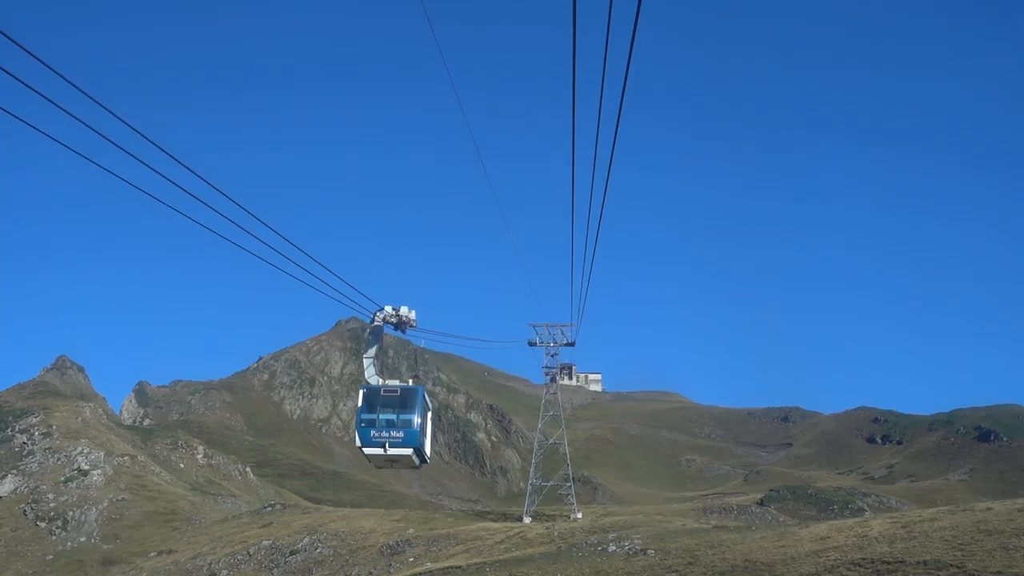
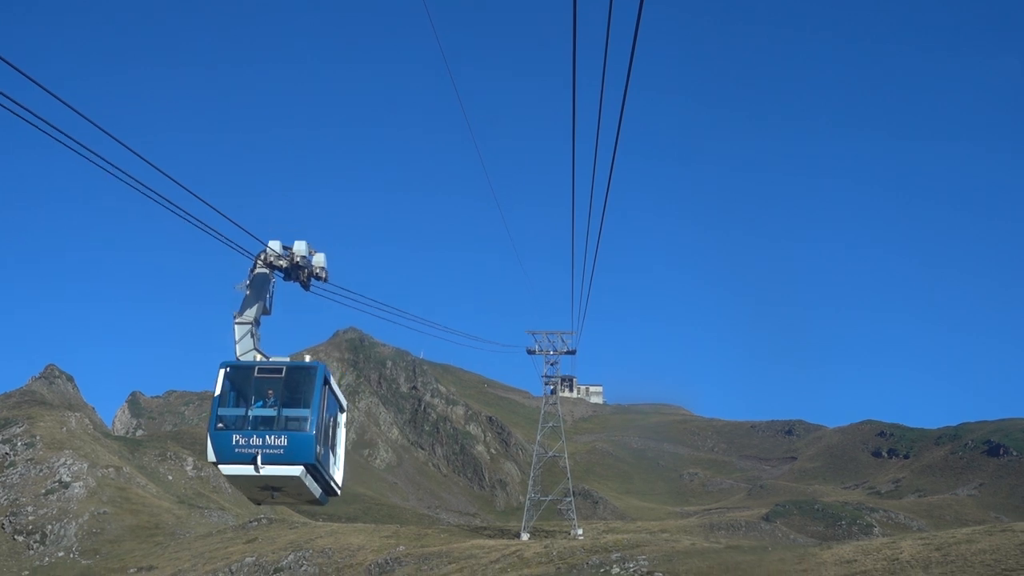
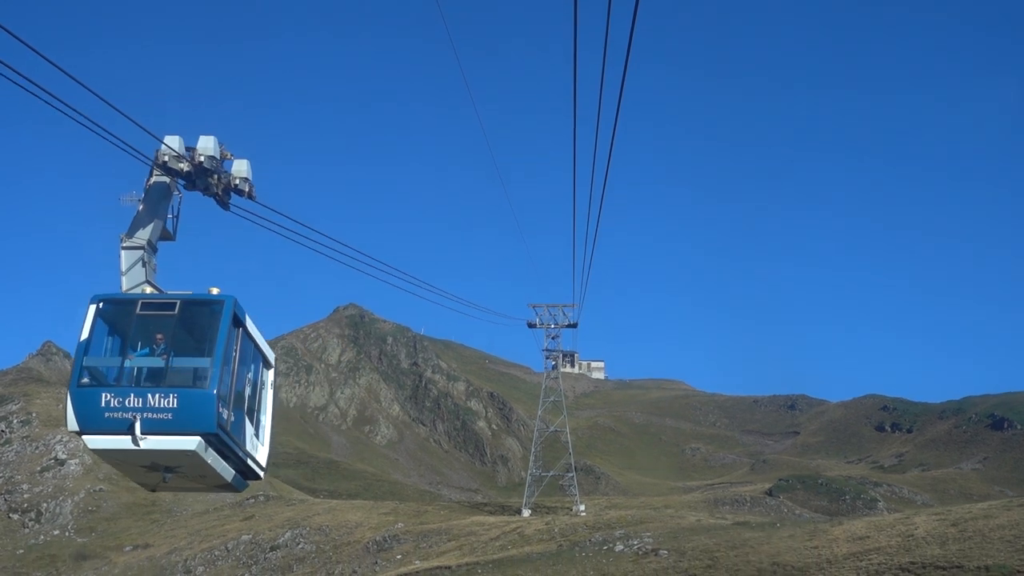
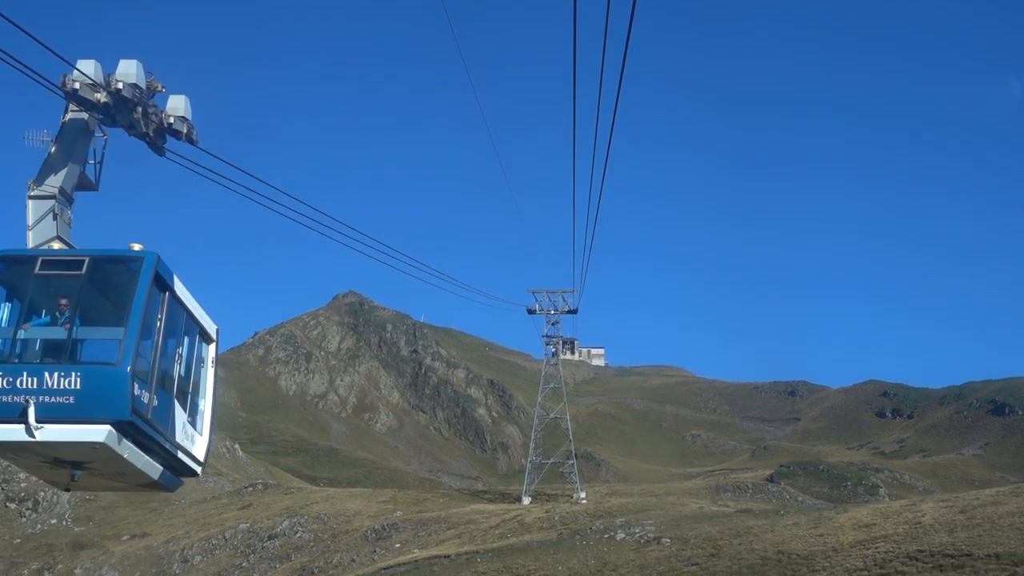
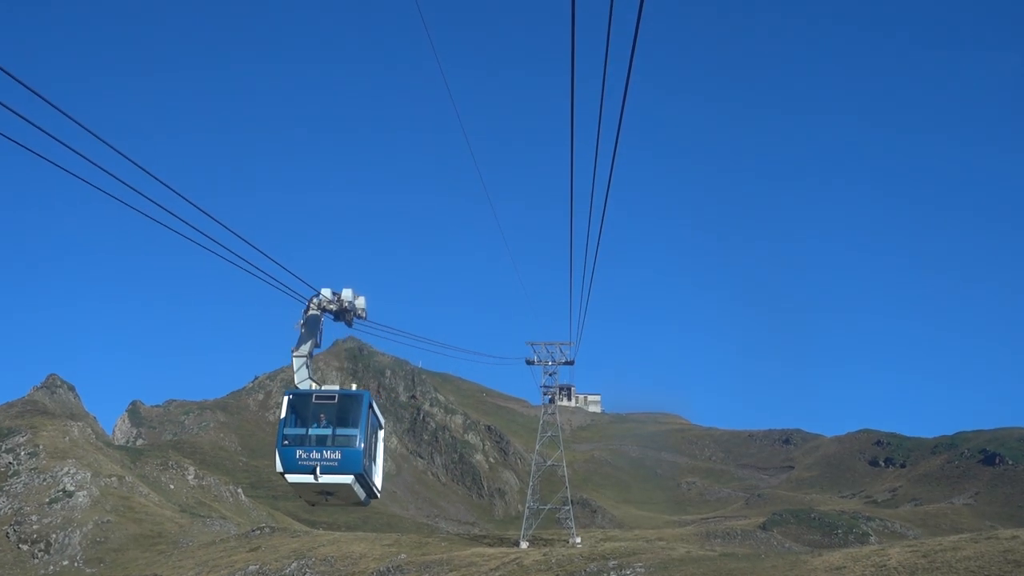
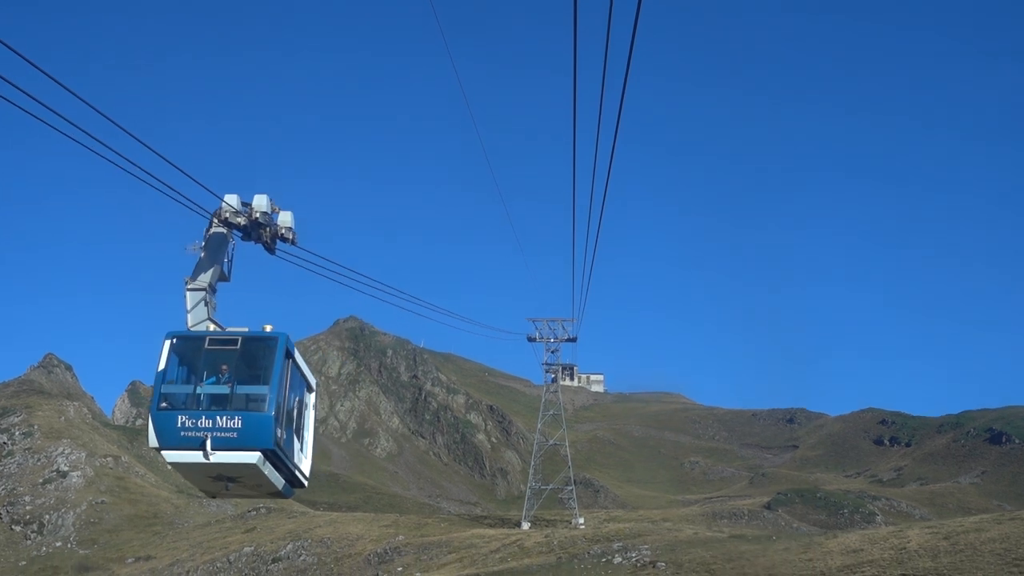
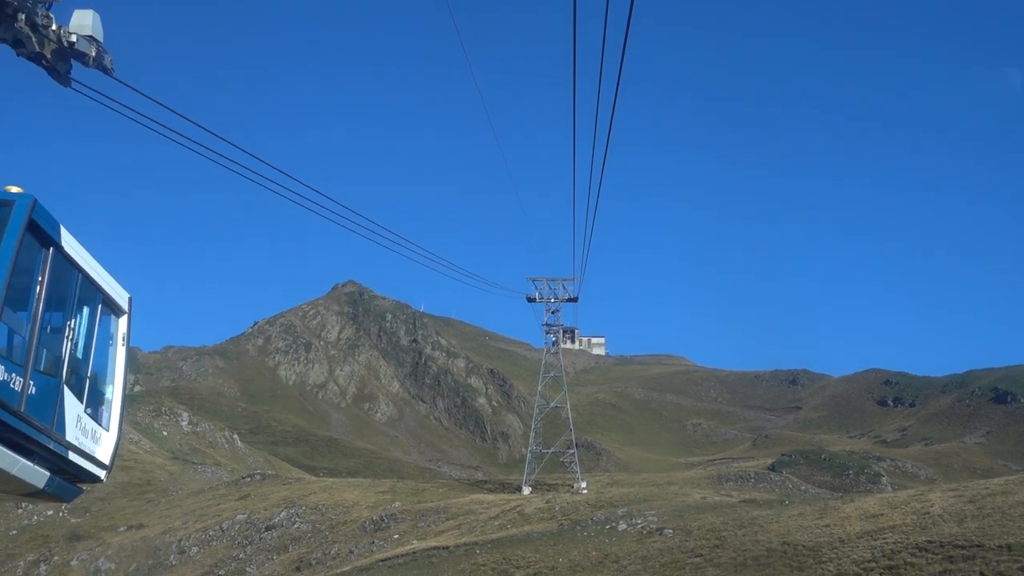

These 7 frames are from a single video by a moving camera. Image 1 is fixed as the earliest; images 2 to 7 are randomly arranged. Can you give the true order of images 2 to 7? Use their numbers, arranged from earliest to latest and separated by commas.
5, 2, 6, 3, 4, 7
